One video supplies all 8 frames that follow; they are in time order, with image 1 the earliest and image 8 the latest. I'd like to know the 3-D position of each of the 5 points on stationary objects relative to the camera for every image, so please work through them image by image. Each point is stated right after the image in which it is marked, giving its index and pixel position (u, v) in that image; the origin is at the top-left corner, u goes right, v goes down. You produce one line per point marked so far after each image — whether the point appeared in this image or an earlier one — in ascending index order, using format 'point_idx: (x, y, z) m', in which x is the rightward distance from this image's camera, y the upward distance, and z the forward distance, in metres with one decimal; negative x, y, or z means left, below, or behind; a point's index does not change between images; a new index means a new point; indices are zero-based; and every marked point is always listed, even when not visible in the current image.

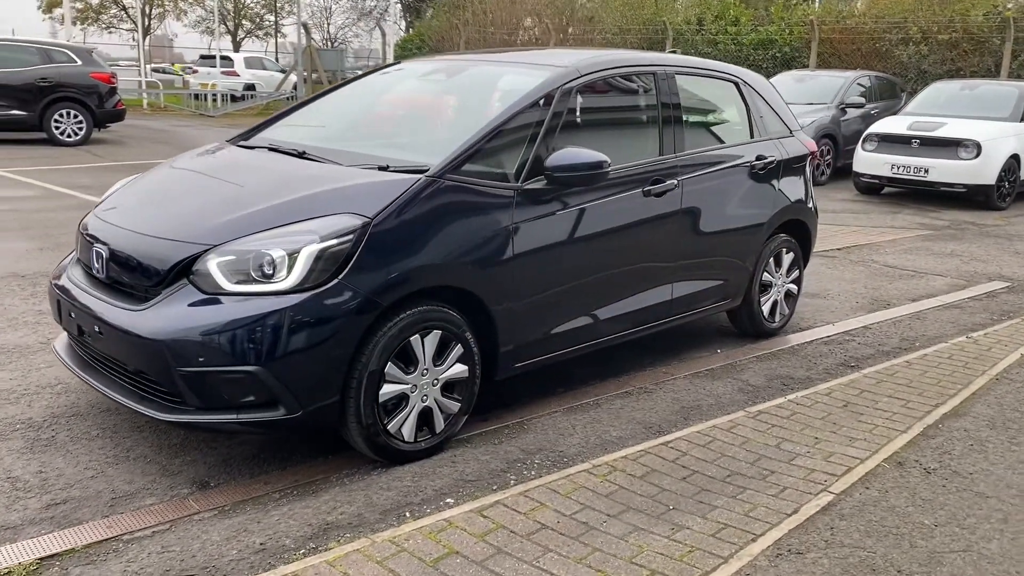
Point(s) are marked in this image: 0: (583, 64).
0: (+0.3, +1.1, +4.4) m
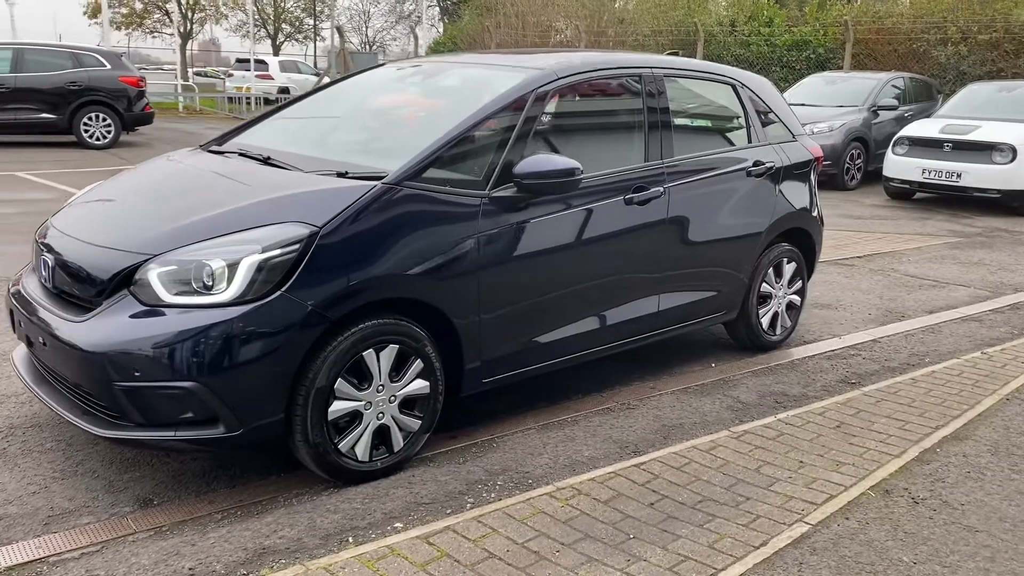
0: (+0.2, +1.0, +4.2) m
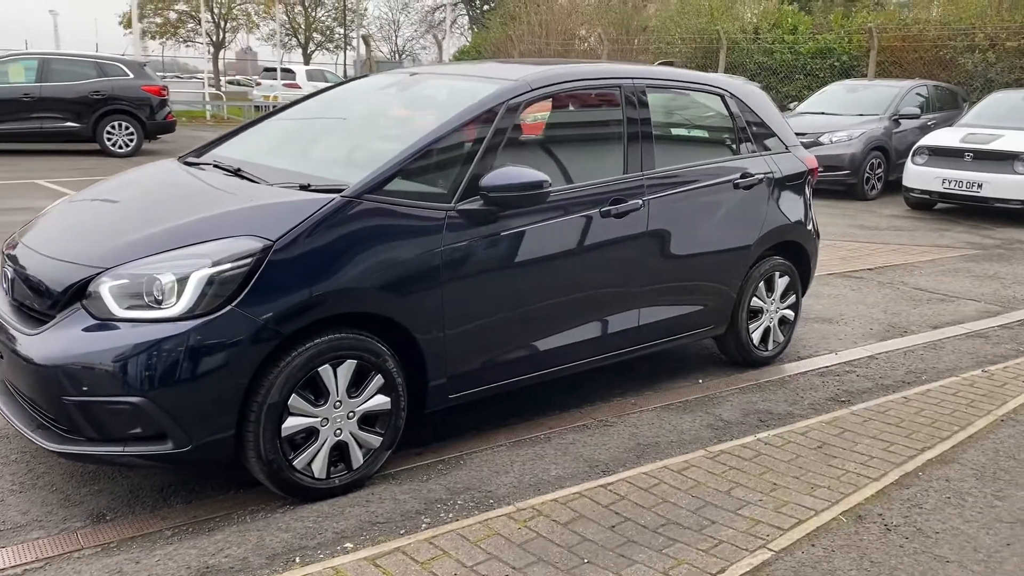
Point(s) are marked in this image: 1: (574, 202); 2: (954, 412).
0: (+0.1, +1.0, +4.2) m
1: (+0.3, +0.4, +4.1) m
2: (+2.2, -0.6, +4.5) m
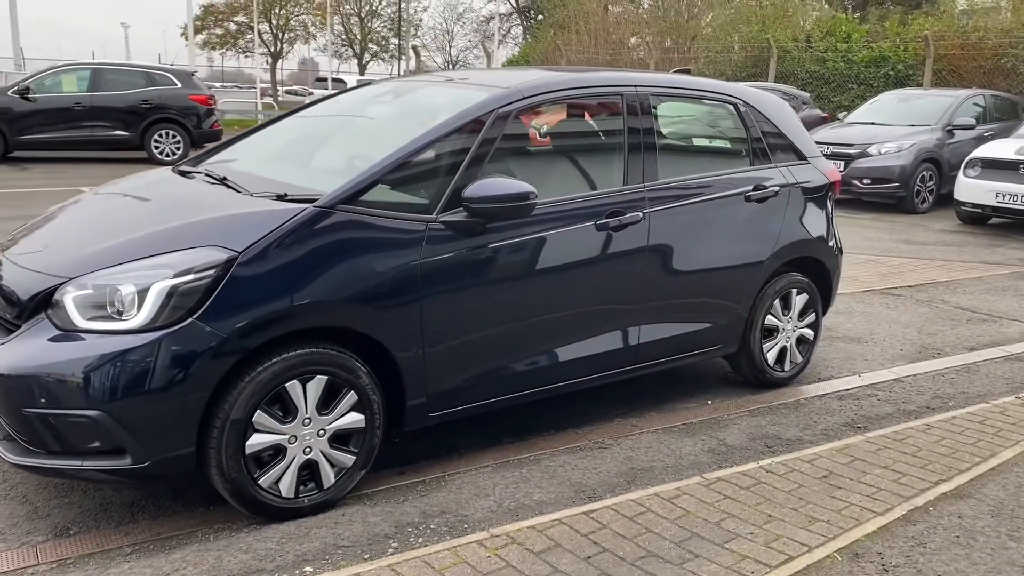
0: (+0.1, +0.9, +4.0) m
1: (+0.2, +0.3, +3.9) m
2: (+2.2, -0.7, +4.2) m
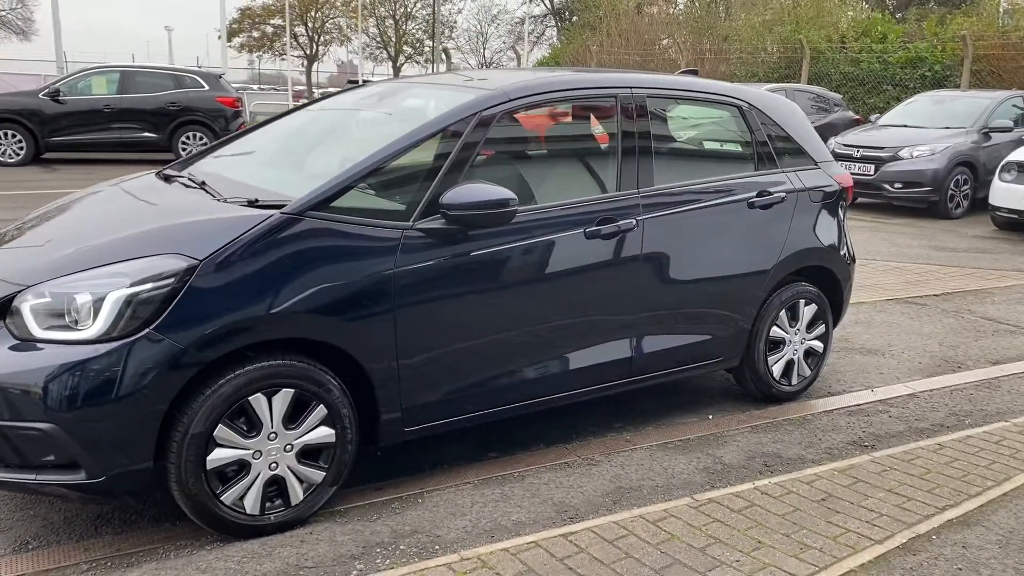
0: (0.0, +0.9, +3.9) m
1: (+0.2, +0.3, +3.8) m
2: (+2.1, -0.8, +4.0) m
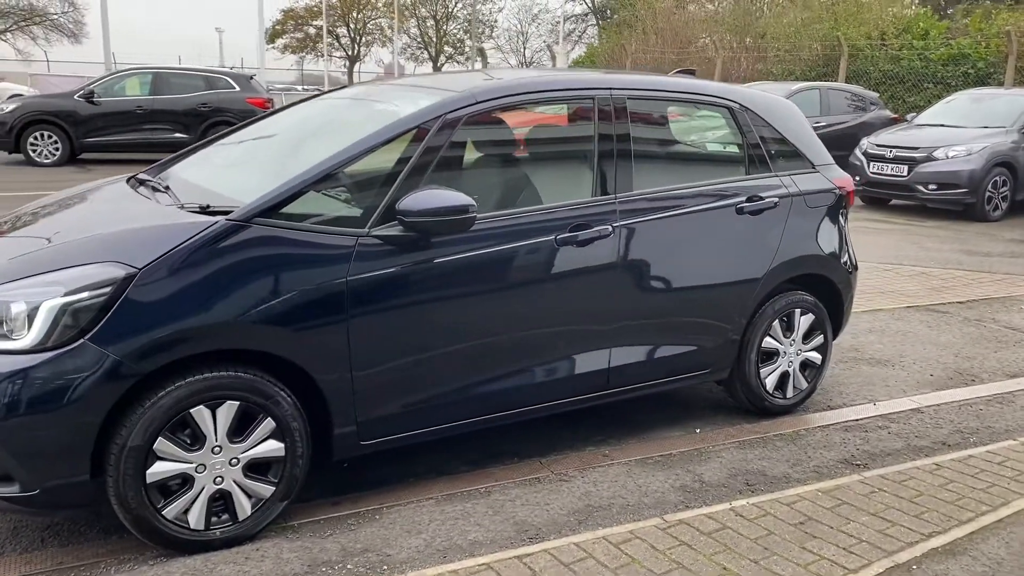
0: (-0.1, +0.8, +3.7) m
1: (0.0, +0.2, +3.6) m
2: (+2.0, -0.8, +3.8) m
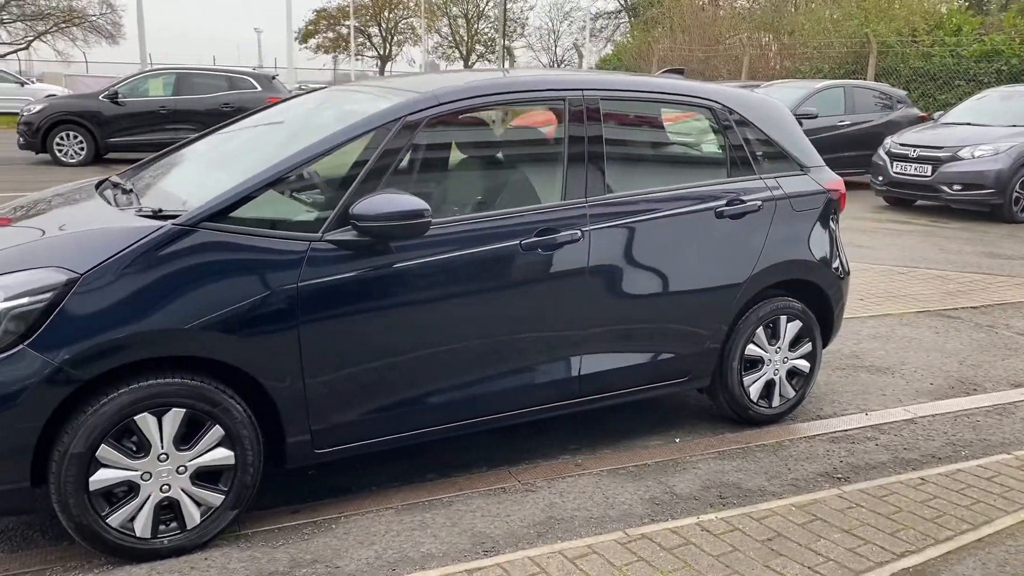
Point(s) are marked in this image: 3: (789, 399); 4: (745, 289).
0: (-0.2, +0.8, +3.7) m
1: (-0.1, +0.2, +3.5) m
2: (+1.9, -0.9, +3.6) m
3: (+1.4, -0.5, +4.5) m
4: (+1.1, 0.0, +4.2) m
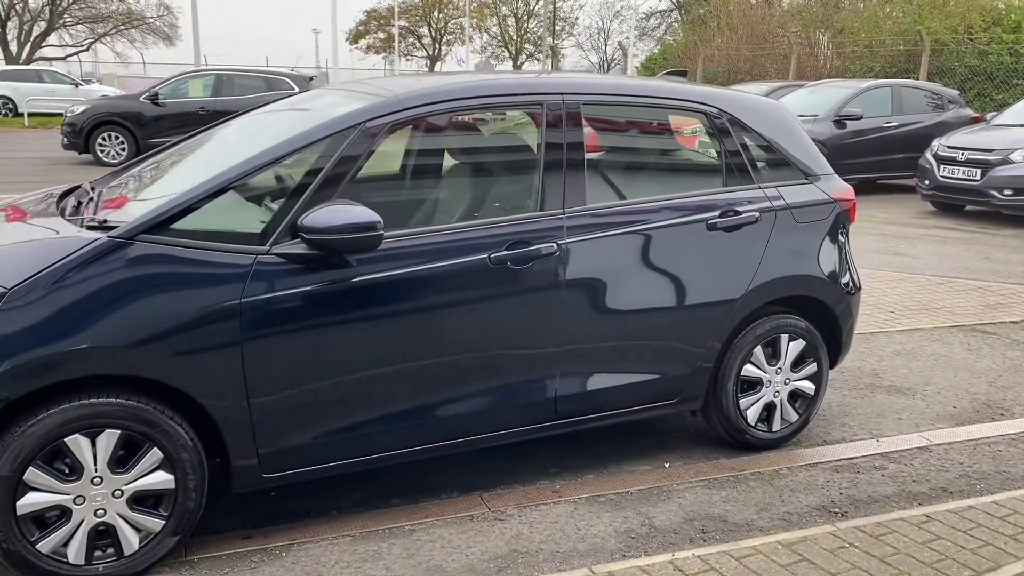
0: (-0.3, +0.7, +3.5) m
1: (-0.2, +0.2, +3.3) m
2: (+1.7, -0.9, +3.3) m
3: (+1.3, -0.6, +4.2) m
4: (+1.0, -0.1, +4.0) m
